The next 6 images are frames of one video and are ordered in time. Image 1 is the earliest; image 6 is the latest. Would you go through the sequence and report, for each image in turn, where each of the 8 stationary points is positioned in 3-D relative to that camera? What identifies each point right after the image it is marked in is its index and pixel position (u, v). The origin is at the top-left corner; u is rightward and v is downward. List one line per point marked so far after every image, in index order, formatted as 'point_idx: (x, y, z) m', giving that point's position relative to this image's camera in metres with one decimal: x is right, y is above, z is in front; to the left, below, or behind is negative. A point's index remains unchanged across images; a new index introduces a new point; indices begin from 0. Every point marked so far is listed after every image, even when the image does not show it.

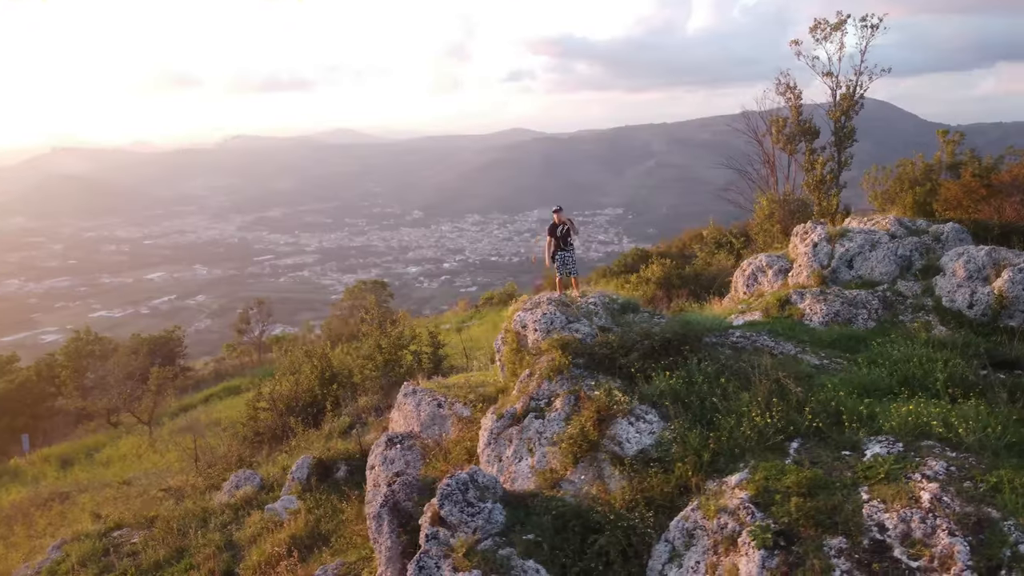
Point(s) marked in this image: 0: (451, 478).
0: (-0.6, -1.7, +7.4) m
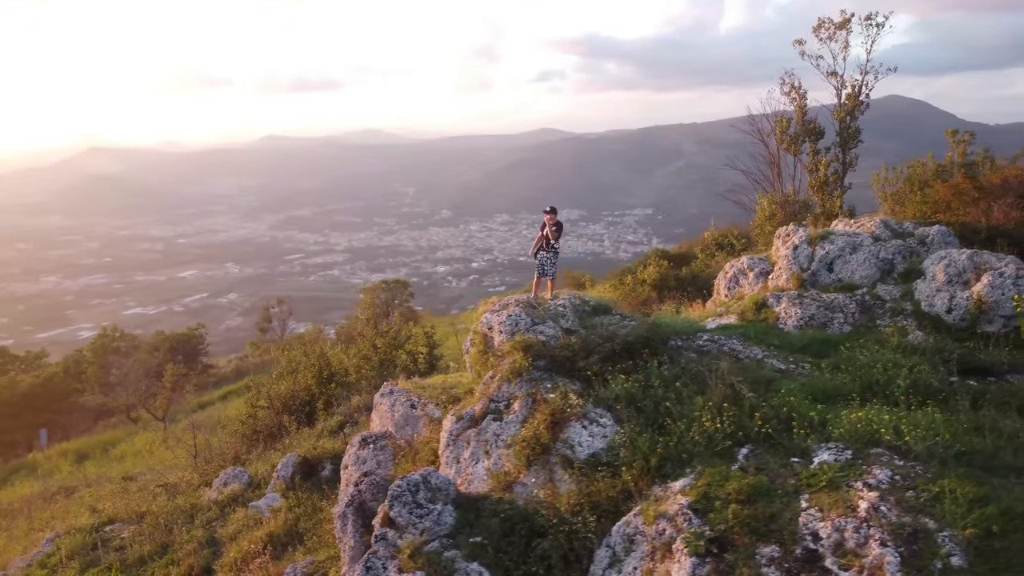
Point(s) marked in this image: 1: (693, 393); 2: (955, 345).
0: (-1.0, -1.7, +7.4) m
1: (+1.6, -1.0, +7.4) m
2: (+4.7, -0.6, +8.7) m
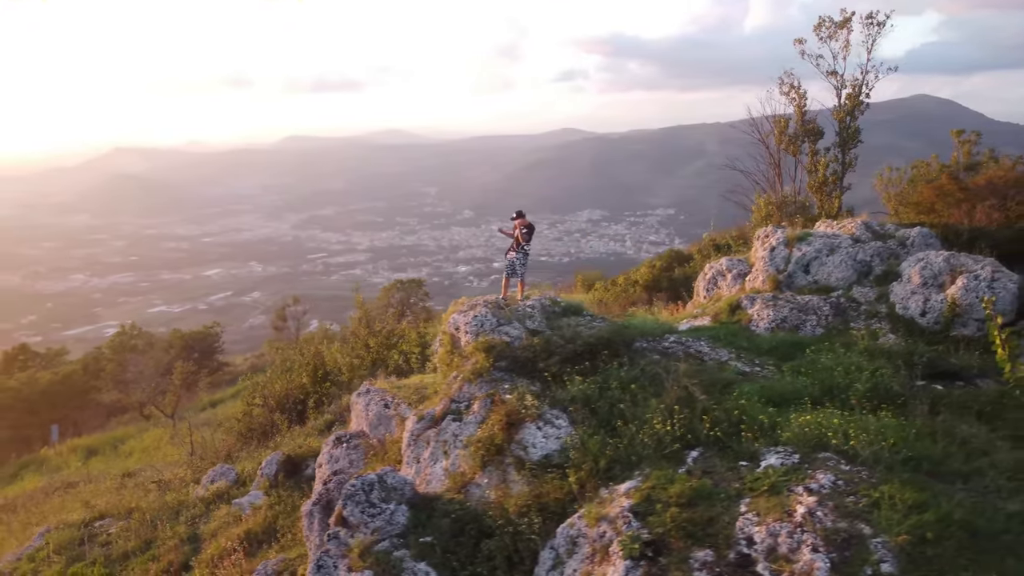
0: (-1.4, -1.7, +7.5) m
1: (+1.2, -1.0, +7.4) m
2: (+4.3, -0.6, +8.6) m
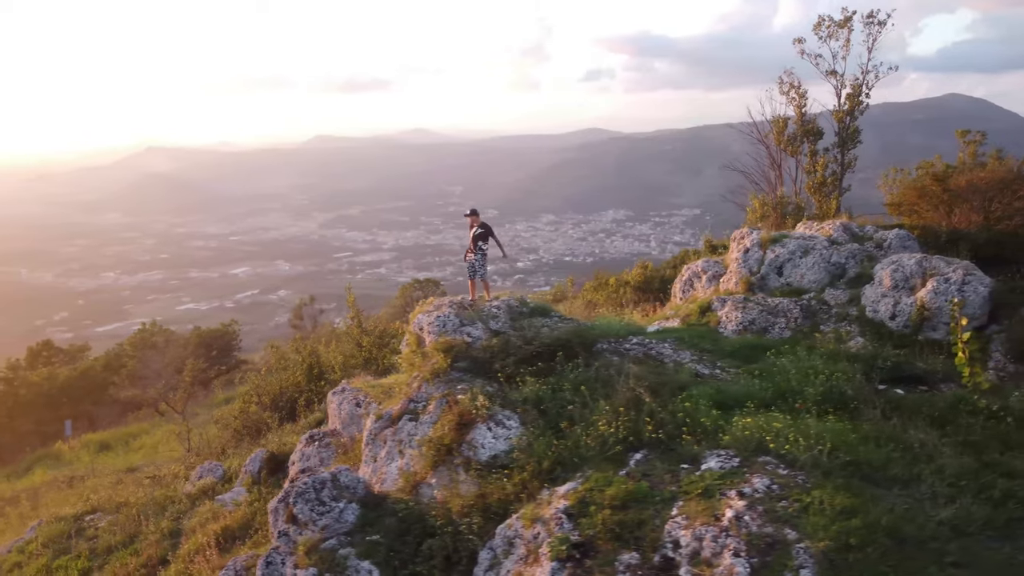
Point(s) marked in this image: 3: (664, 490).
0: (-1.9, -1.7, +7.5) m
1: (+0.8, -1.0, +7.4) m
2: (+3.9, -0.7, +8.5) m
3: (+1.1, -1.5, +6.1) m
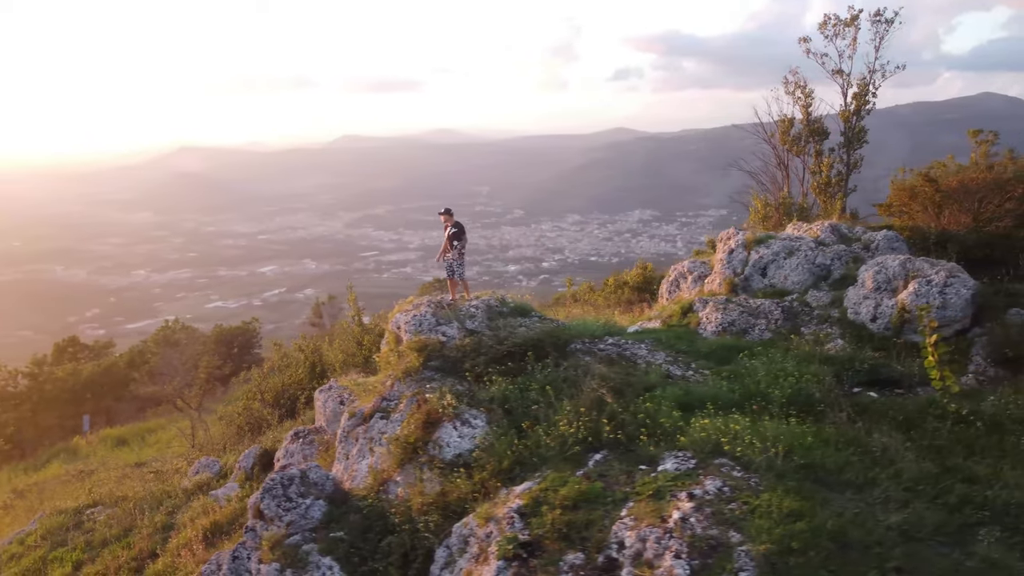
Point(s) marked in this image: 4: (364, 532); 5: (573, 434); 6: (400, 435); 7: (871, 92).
0: (-2.2, -1.7, +7.6) m
1: (+0.5, -1.0, +7.4) m
2: (+3.7, -0.7, +8.4) m
3: (+0.8, -1.5, +6.1) m
4: (-1.3, -2.1, +6.9) m
5: (+0.5, -1.2, +6.8) m
6: (-1.0, -1.3, +7.6) m
7: (+7.6, +4.2, +17.4) m
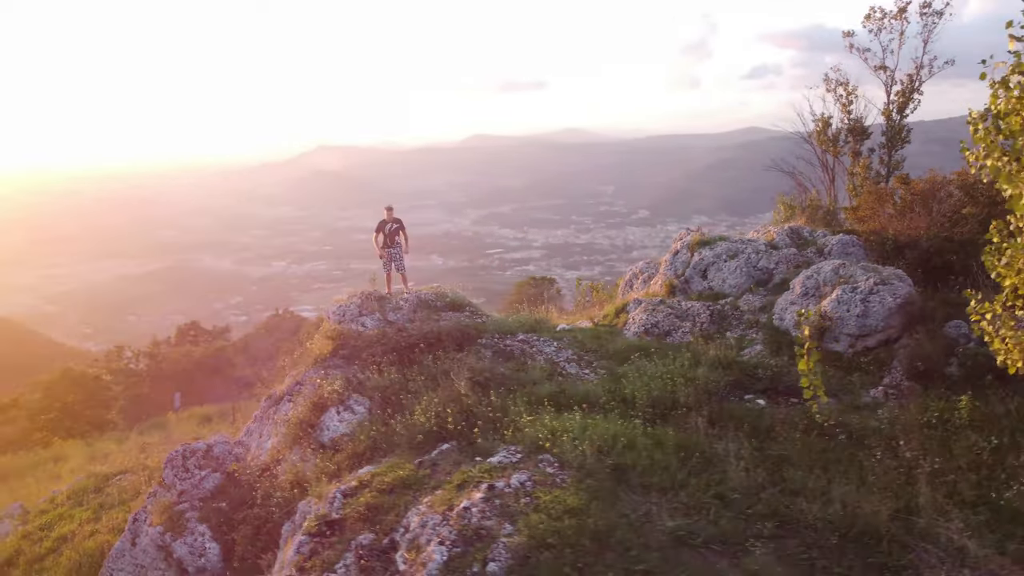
0: (-3.3, -1.6, +8.2) m
1: (-0.7, -0.9, +7.6) m
2: (+2.6, -0.7, +8.1) m
3: (-0.6, -1.5, +6.3) m
4: (-2.5, -2.0, +7.4) m
5: (-0.7, -1.2, +7.0) m
6: (-2.1, -1.3, +8.0) m
7: (+8.1, +4.0, +16.4) m
